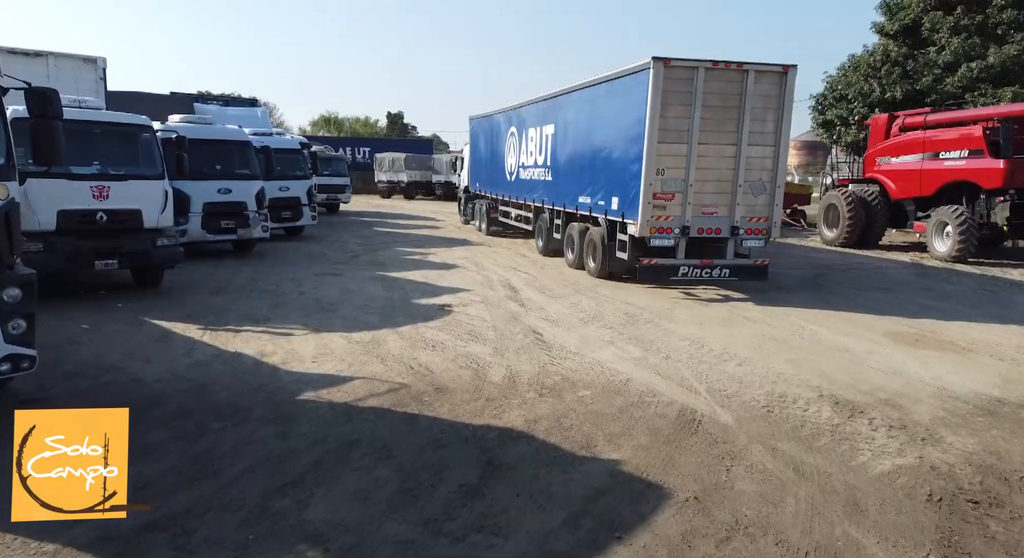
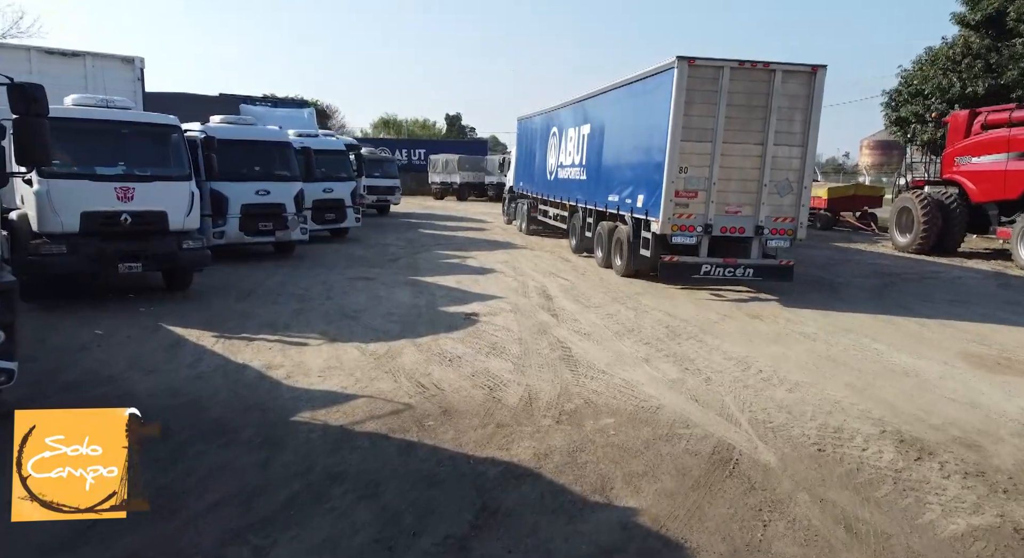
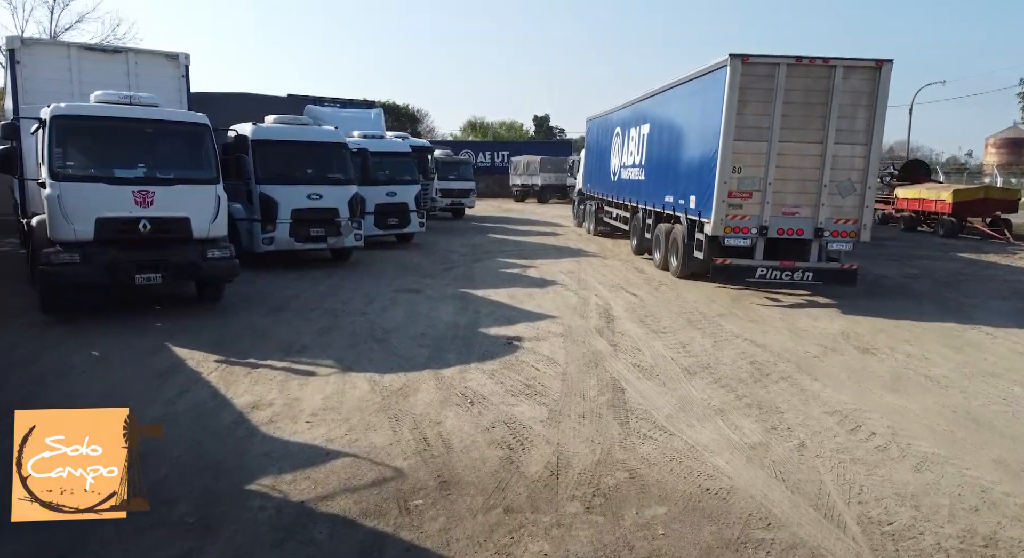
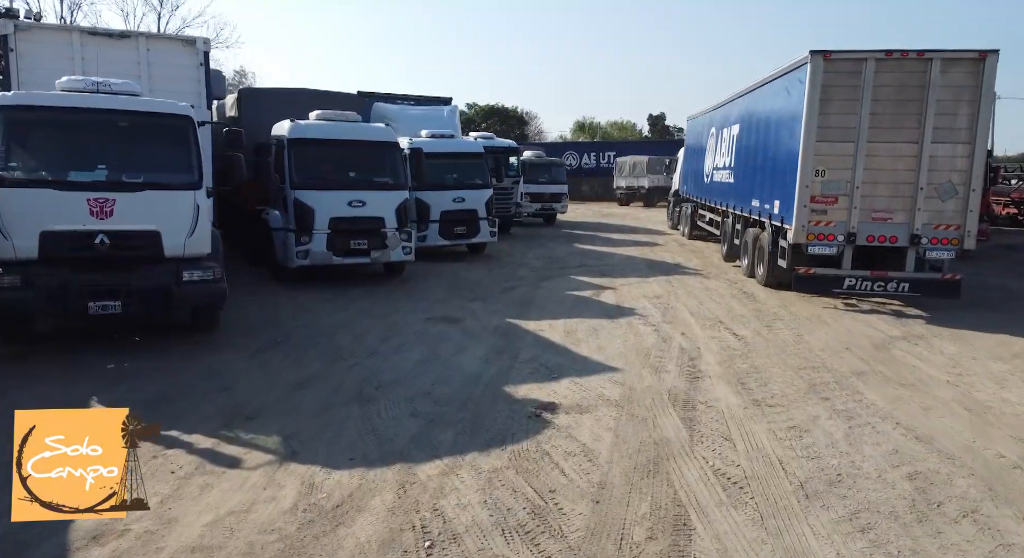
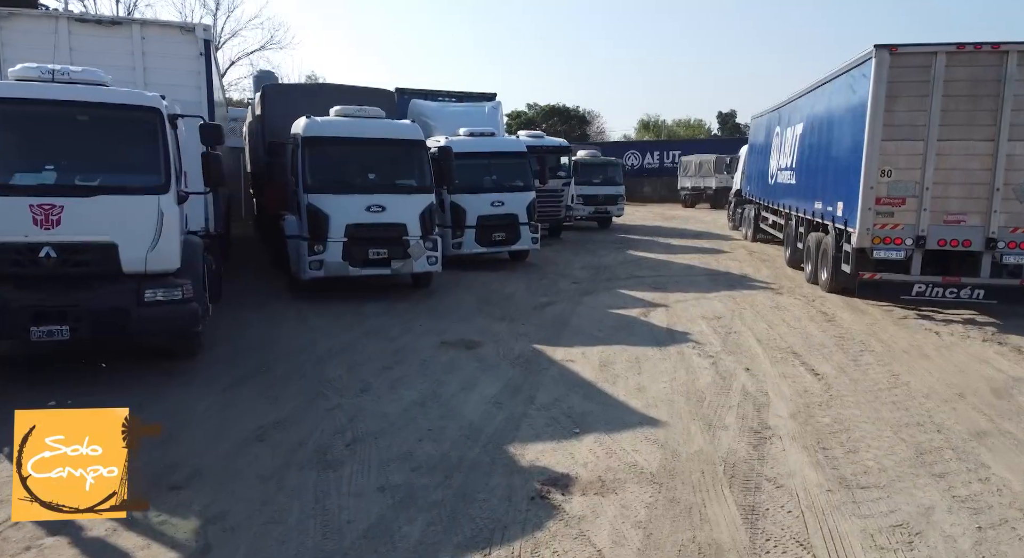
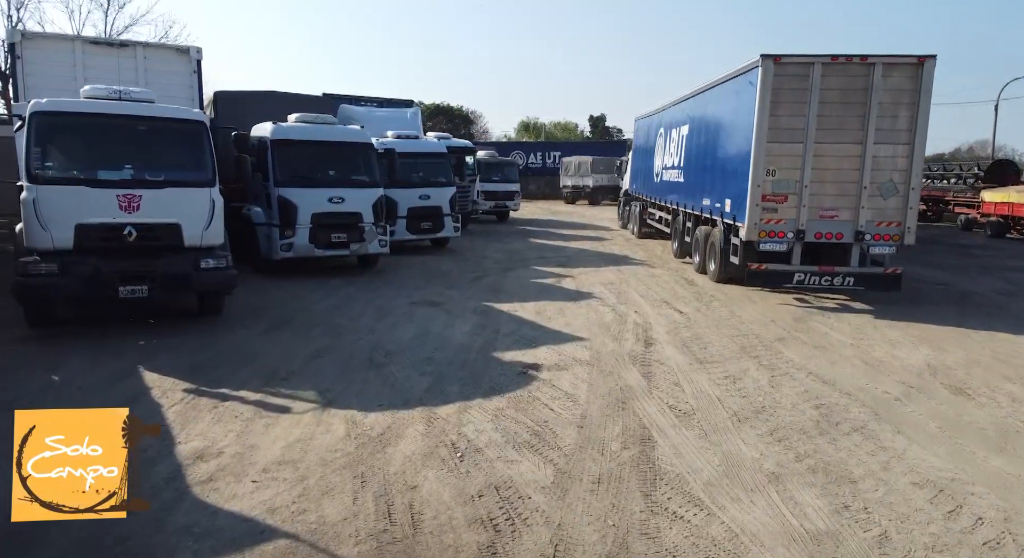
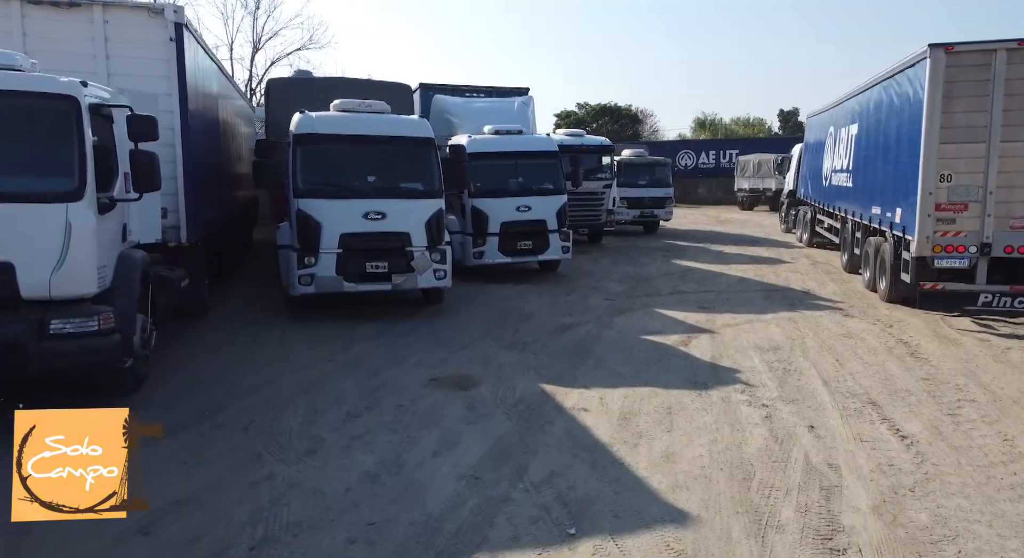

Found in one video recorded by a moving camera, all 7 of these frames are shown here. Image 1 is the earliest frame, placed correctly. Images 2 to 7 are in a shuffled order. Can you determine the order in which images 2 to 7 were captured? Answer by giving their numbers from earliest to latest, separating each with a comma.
2, 3, 6, 4, 5, 7
